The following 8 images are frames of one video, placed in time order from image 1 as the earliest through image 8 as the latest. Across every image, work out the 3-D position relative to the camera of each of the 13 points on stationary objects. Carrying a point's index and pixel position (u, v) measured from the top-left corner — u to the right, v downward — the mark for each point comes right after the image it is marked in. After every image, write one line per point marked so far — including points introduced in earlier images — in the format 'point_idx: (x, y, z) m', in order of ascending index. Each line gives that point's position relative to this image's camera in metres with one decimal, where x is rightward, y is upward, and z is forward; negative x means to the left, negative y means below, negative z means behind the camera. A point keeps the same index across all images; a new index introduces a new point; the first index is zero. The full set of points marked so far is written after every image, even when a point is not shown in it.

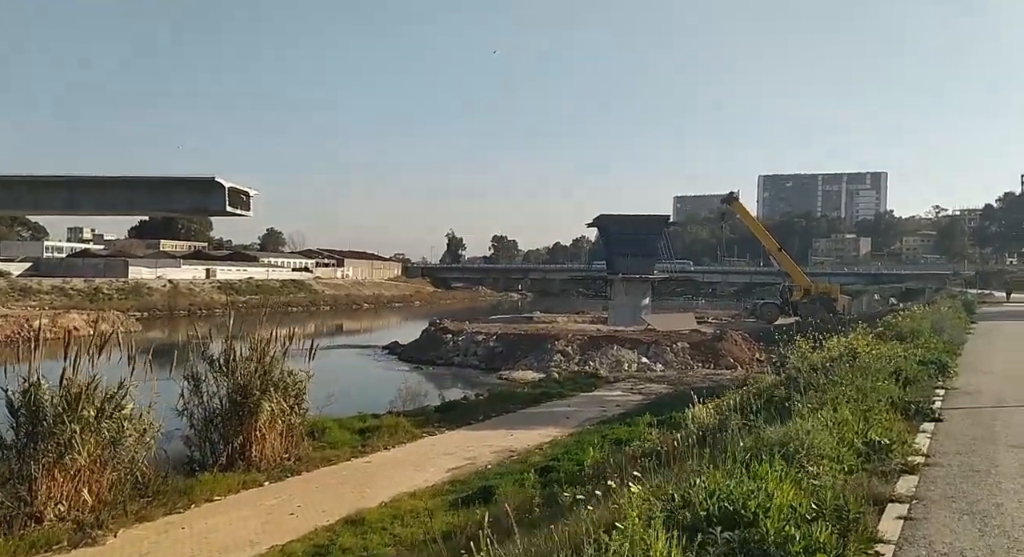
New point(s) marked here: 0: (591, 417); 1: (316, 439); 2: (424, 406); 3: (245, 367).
0: (+1.5, -2.7, +17.0) m
1: (-3.0, -2.5, +13.7) m
2: (-1.7, -2.5, +17.4) m
3: (-3.7, -1.2, +12.3) m
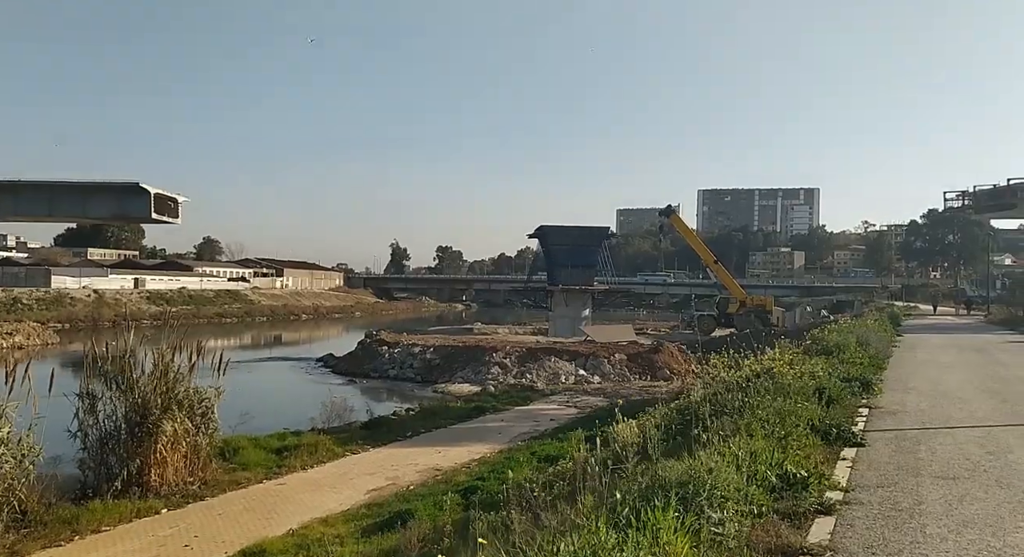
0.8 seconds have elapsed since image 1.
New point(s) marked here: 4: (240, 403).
0: (+0.2, -2.9, +16.5) m
1: (-4.2, -2.7, +12.9) m
2: (-3.0, -2.7, +16.7) m
3: (-4.7, -1.4, +11.5) m
4: (-6.2, -2.8, +19.4) m
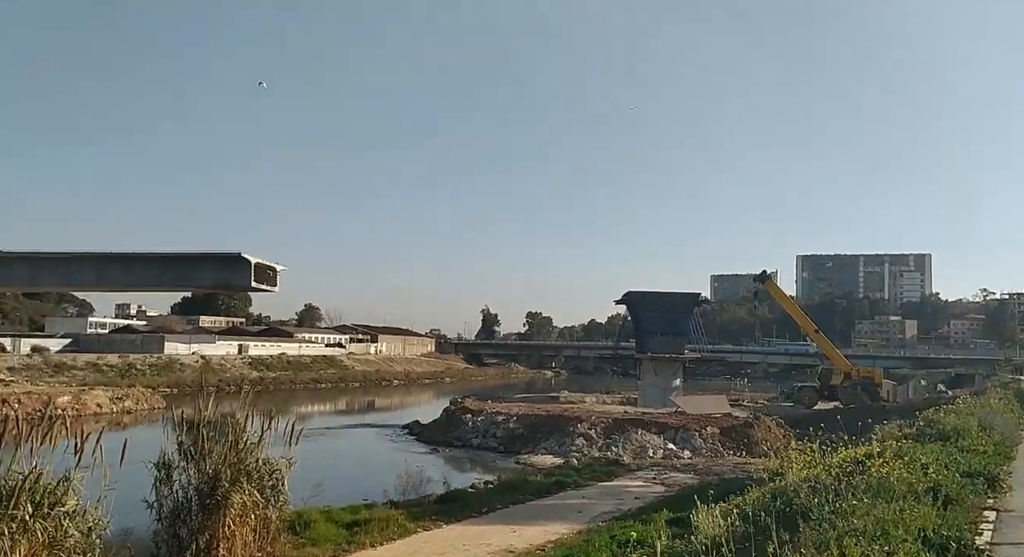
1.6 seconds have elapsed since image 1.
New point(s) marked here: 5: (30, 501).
0: (+1.6, -4.2, +15.7) m
1: (-3.1, -3.7, +12.6) m
2: (-1.6, -4.0, +16.2) m
3: (-3.7, -2.3, +11.3) m
4: (-4.5, -4.2, +19.2) m
5: (-5.0, -2.3, +9.2) m
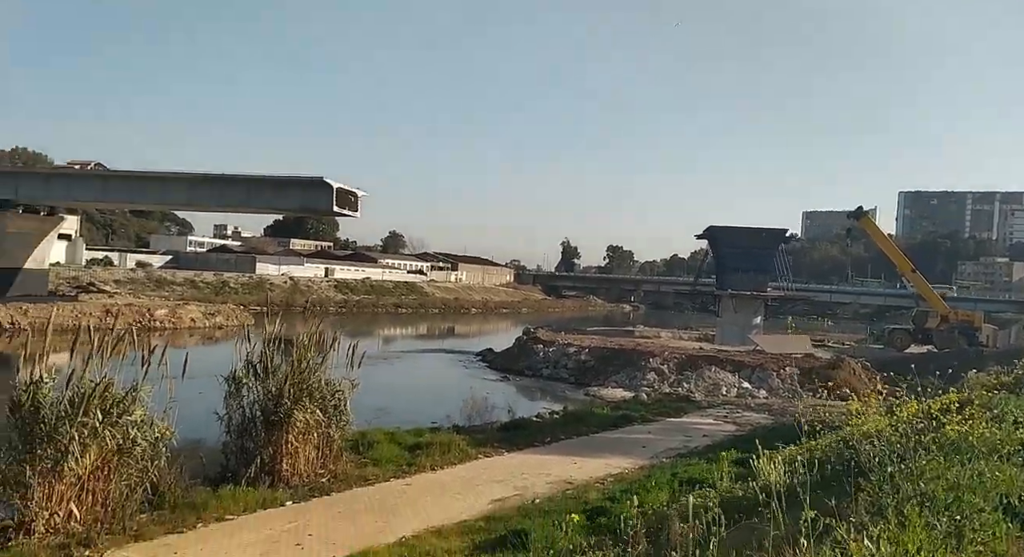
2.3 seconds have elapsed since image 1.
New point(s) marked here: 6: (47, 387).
0: (+2.8, -3.0, +15.5) m
1: (-2.2, -2.5, +12.8) m
2: (-0.4, -2.6, +16.3) m
3: (-3.0, -1.2, +11.5) m
4: (-3.0, -2.6, +19.5) m
5: (-4.4, -1.4, +9.5) m
6: (-4.7, -1.1, +9.1) m
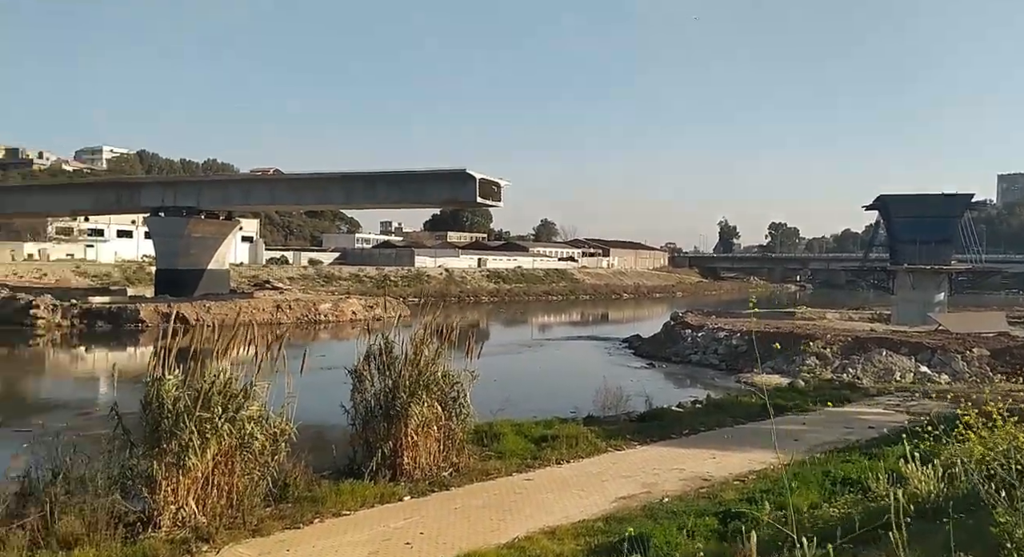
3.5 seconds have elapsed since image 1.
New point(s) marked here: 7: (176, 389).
0: (+5.0, -2.6, +14.2) m
1: (-0.4, -2.4, +12.4) m
2: (+2.0, -2.3, +15.6) m
3: (-1.4, -1.1, +11.3) m
4: (0.0, -2.3, +19.2) m
5: (-3.2, -1.4, +9.6) m
6: (-3.5, -1.1, +9.2) m
7: (-3.5, -1.2, +9.2) m
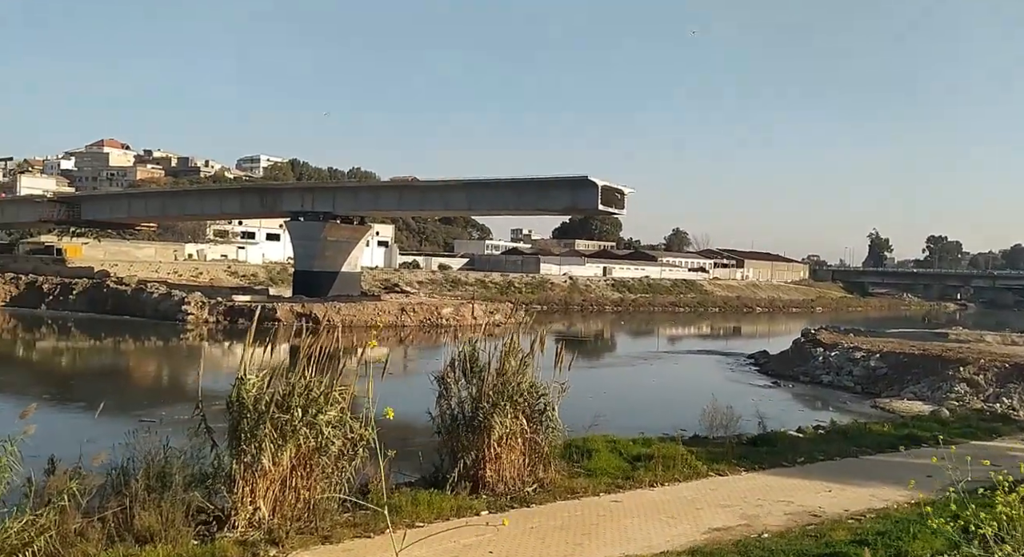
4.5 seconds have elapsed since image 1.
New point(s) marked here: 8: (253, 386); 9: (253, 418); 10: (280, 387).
0: (+6.4, -2.9, +12.8) m
1: (+0.8, -2.5, +11.8) m
2: (+3.7, -2.6, +14.6) m
3: (-0.3, -1.2, +10.9) m
4: (+2.2, -2.5, +18.5) m
5: (-2.3, -1.4, +9.4) m
6: (-2.7, -1.1, +9.1) m
7: (-2.6, -1.1, +9.1) m
8: (-2.7, -1.1, +9.2) m
9: (-2.7, -1.4, +9.2) m
10: (-2.5, -1.1, +9.2) m
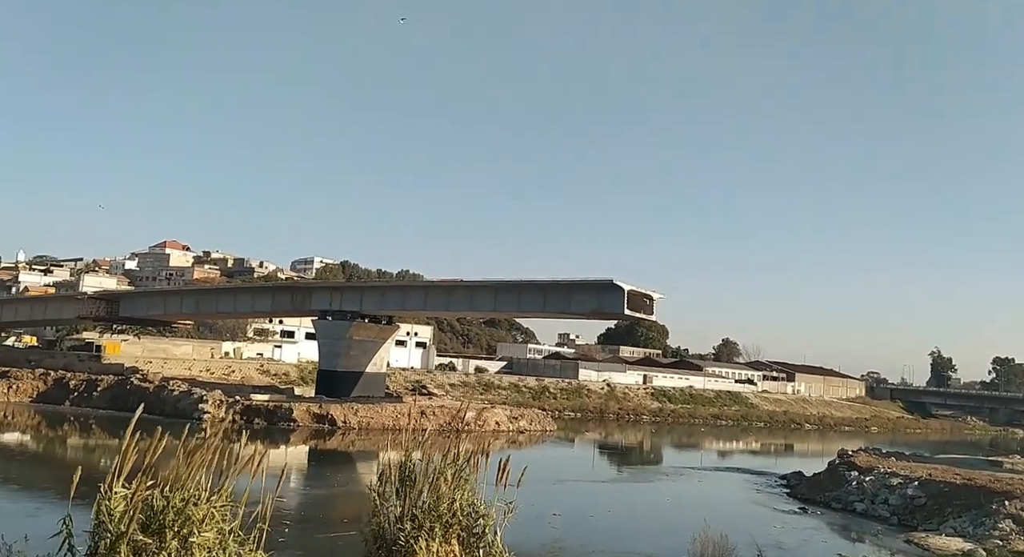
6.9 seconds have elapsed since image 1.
0: (+5.7, -4.3, +10.8) m
1: (+0.1, -3.7, +10.2) m
2: (+3.1, -4.2, +12.7) m
3: (-1.0, -2.3, +9.4) m
4: (+1.9, -4.5, +16.7) m
5: (-3.1, -2.2, +8.1) m
6: (-3.5, -1.9, +7.9) m
7: (-3.5, -2.0, +7.9) m
8: (-3.5, -2.0, +7.9) m
9: (-3.6, -2.3, +7.9) m
10: (-3.3, -2.0, +8.0) m
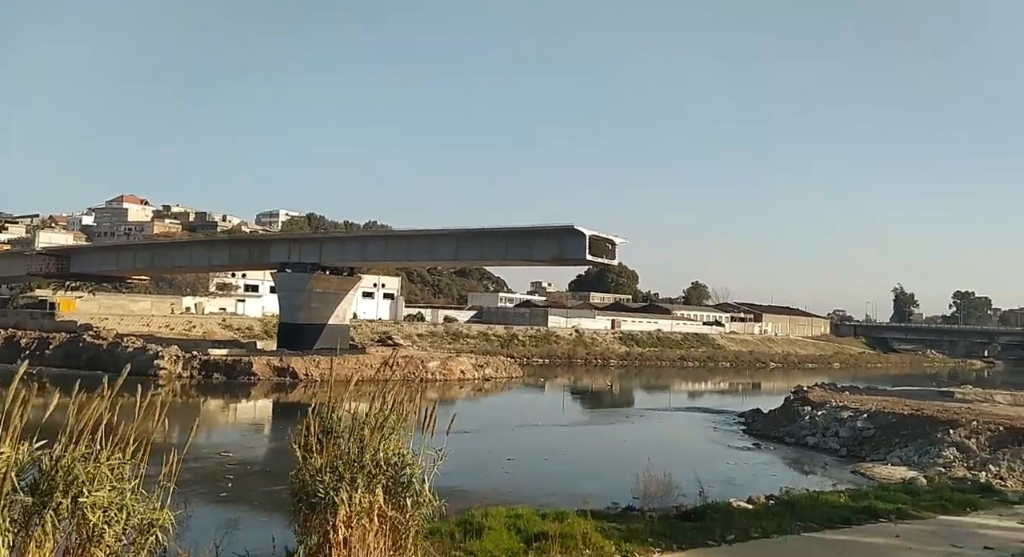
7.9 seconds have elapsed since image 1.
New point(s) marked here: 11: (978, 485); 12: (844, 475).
0: (+4.9, -3.5, +10.9) m
1: (-0.6, -3.0, +10.1) m
2: (+2.3, -3.2, +12.7) m
3: (-1.8, -1.7, +9.2) m
4: (+0.9, -3.4, +16.7) m
5: (-3.9, -1.8, +7.8) m
6: (-4.3, -1.5, +7.5) m
7: (-4.2, -1.5, +7.5) m
8: (-4.3, -1.5, +7.6) m
9: (-4.3, -1.8, +7.6) m
10: (-4.0, -1.5, +7.6) m
11: (+8.4, -4.0, +16.4) m
12: (+7.6, -4.4, +20.3) m
